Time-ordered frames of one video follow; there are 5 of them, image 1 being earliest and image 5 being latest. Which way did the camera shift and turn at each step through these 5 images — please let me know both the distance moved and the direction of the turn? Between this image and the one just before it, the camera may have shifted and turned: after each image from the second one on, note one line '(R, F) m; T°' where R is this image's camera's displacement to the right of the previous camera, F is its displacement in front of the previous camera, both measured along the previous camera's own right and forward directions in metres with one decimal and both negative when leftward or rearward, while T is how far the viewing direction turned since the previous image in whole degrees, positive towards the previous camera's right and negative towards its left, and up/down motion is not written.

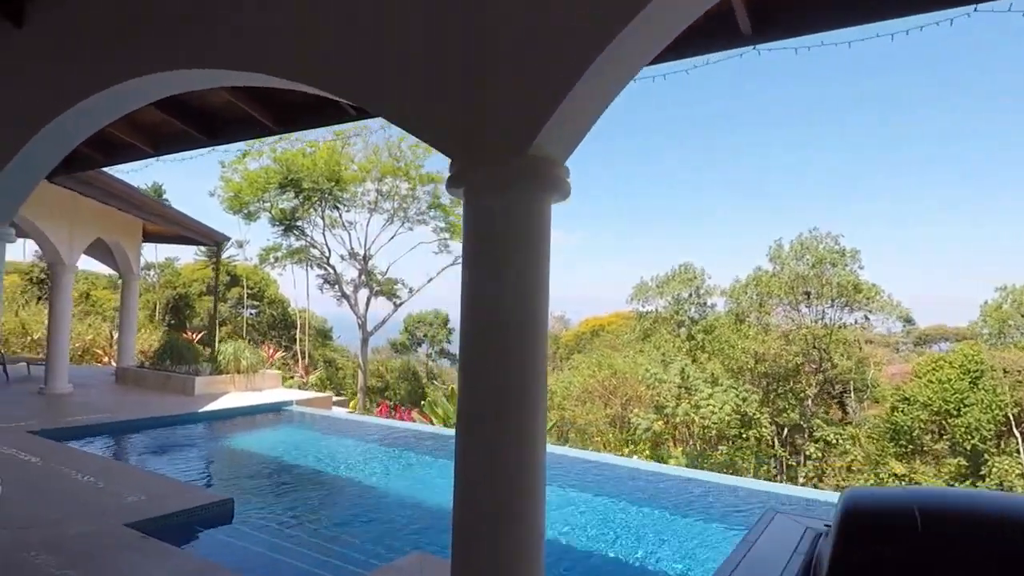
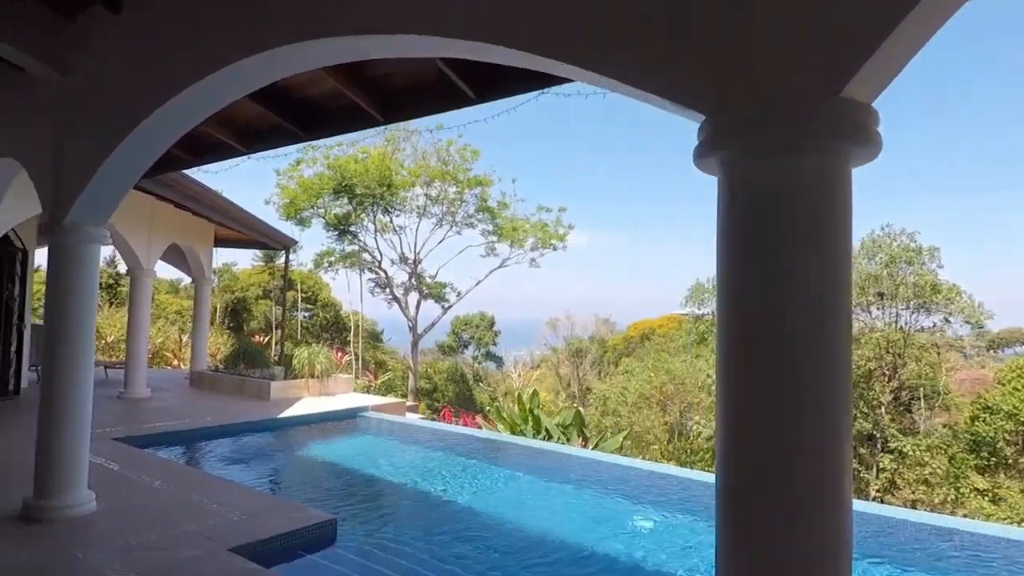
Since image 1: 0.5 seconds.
(-0.4, +0.3) m; -4°
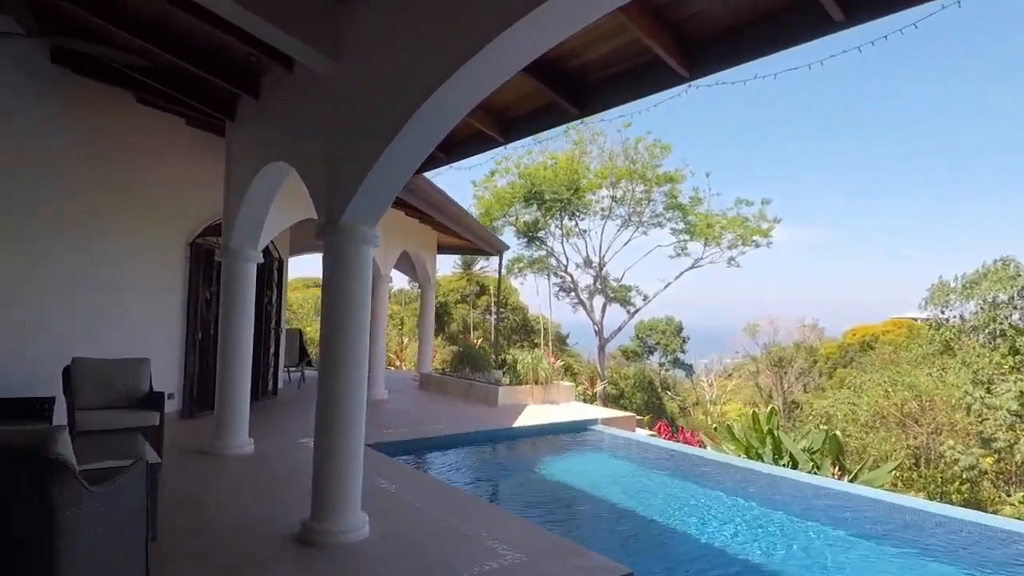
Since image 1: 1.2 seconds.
(-0.7, +0.6) m; -17°
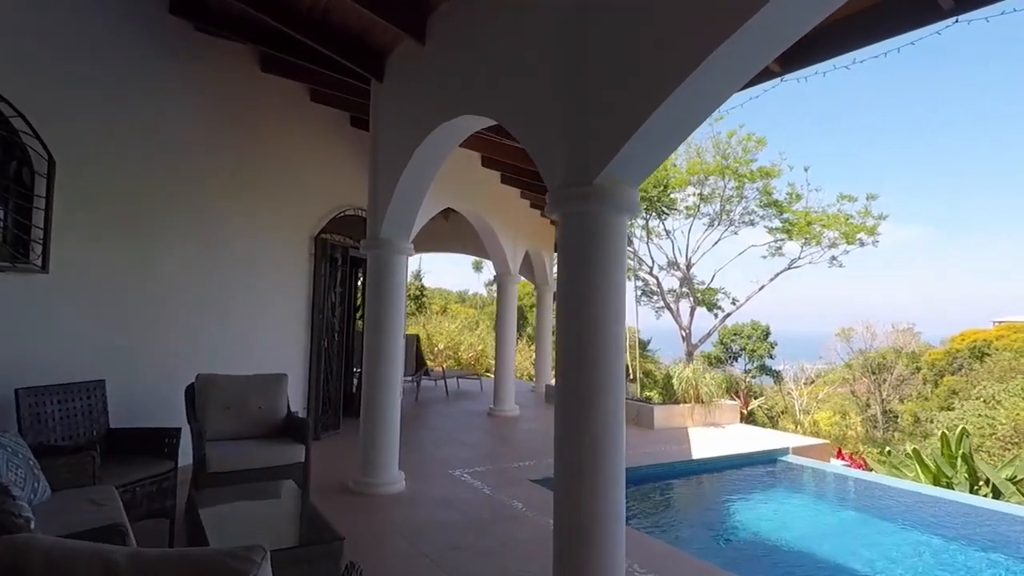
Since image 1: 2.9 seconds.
(-0.9, +0.9) m; -6°
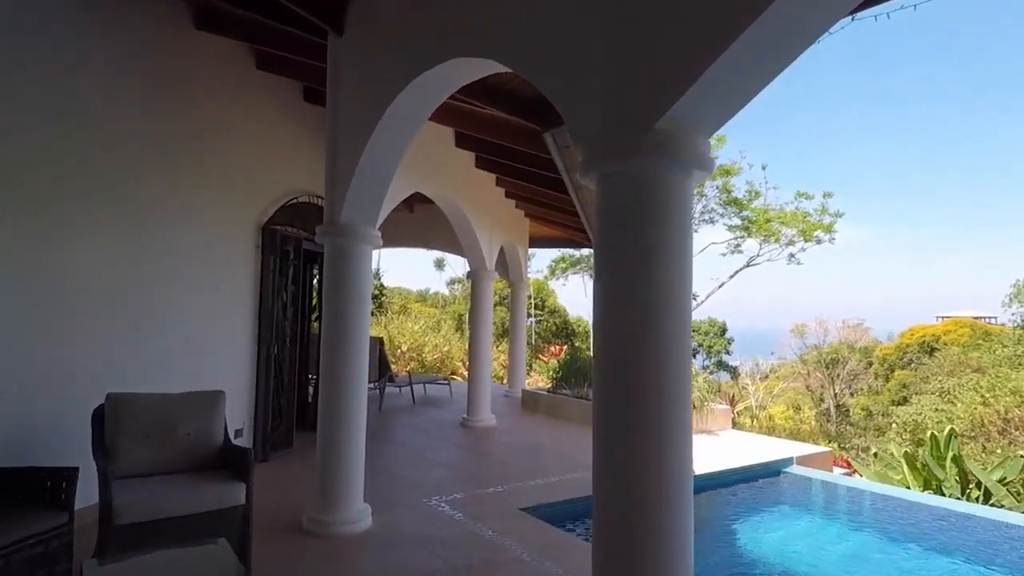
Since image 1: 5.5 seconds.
(-0.1, +0.6) m; +4°
